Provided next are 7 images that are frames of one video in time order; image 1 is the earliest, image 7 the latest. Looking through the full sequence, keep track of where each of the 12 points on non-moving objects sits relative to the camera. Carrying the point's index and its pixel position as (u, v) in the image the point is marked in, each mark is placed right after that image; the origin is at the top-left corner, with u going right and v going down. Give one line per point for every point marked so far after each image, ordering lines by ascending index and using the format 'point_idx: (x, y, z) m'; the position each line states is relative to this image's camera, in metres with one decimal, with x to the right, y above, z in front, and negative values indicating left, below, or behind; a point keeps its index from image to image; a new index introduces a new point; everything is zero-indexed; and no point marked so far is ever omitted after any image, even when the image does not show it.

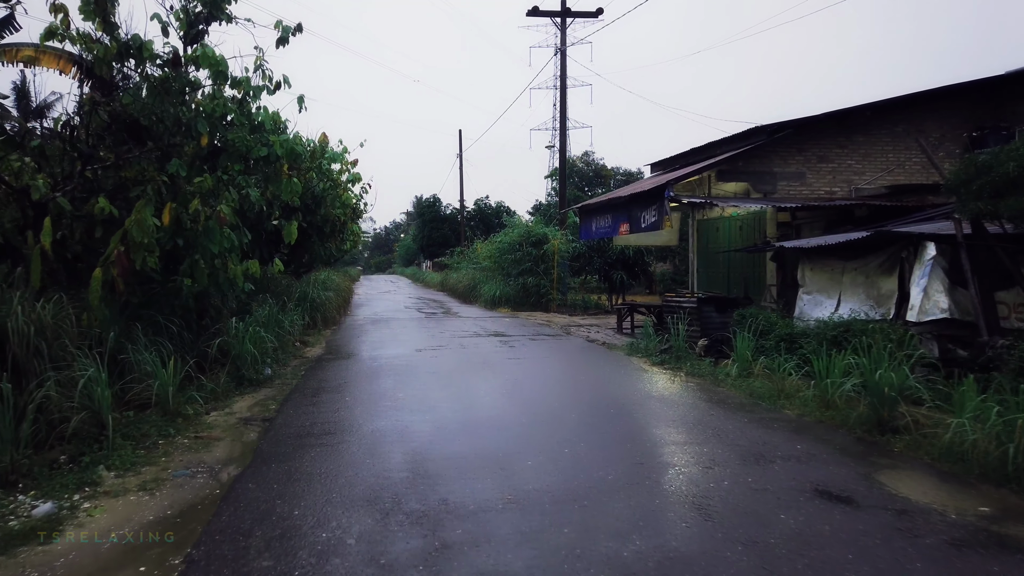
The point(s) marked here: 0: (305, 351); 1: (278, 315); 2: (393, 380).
0: (-3.2, -1.0, +11.2) m
1: (-3.7, -0.4, +11.3) m
2: (-1.4, -1.1, +8.4) m
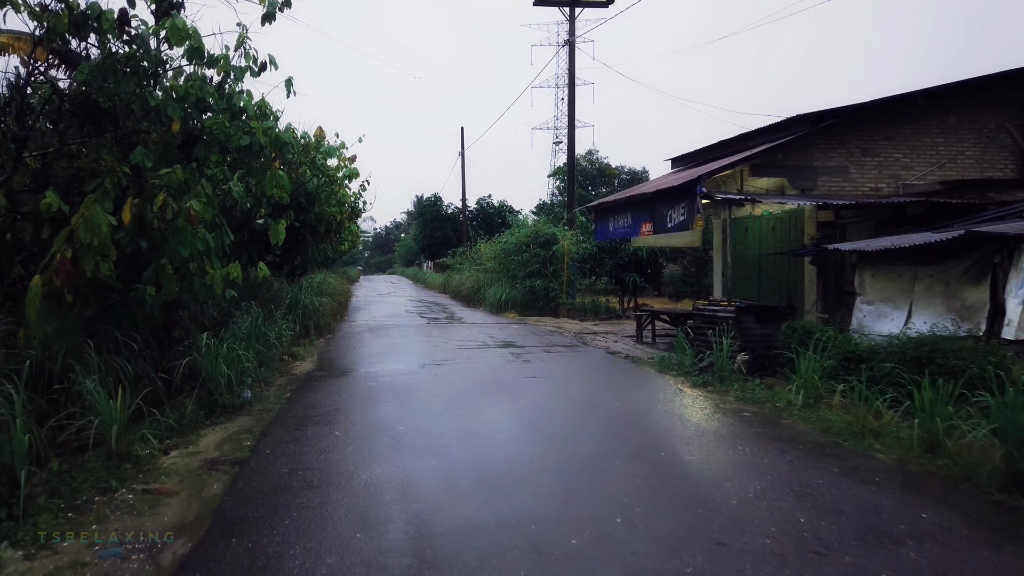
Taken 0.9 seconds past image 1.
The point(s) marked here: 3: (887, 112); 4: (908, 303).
0: (-3.0, -1.1, +10.0) m
1: (-3.4, -0.5, +10.0) m
2: (-1.2, -1.2, +7.2) m
3: (+6.3, +2.9, +12.1) m
4: (+4.4, -0.2, +8.0) m
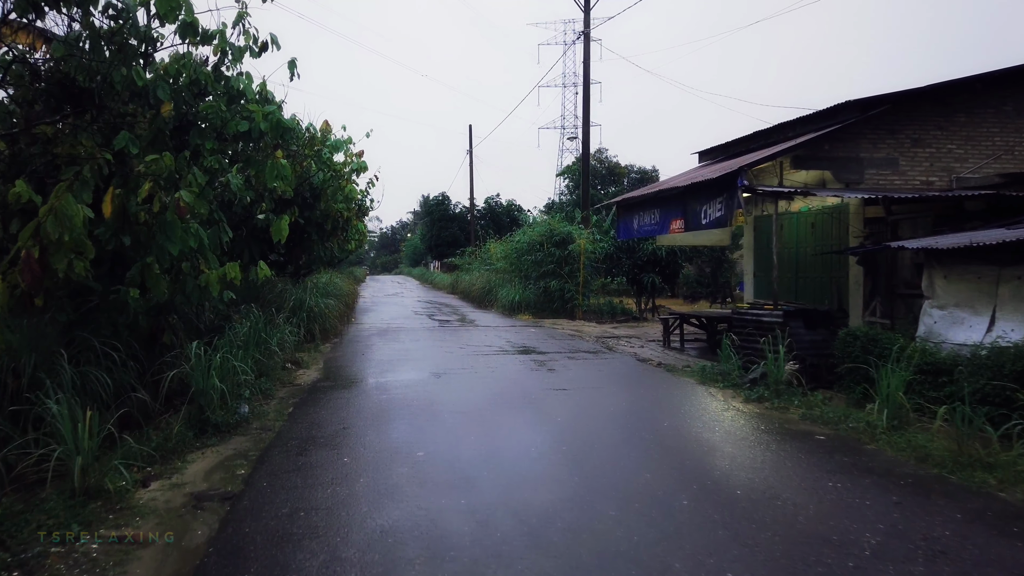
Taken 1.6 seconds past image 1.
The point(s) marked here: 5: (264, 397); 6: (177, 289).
0: (-2.7, -1.1, +9.1) m
1: (-3.1, -0.5, +9.2) m
2: (-0.9, -1.2, +6.3) m
3: (+6.6, +2.9, +11.1) m
4: (+4.7, -0.2, +7.1) m
5: (-2.6, -1.1, +7.5) m
6: (-3.6, 0.0, +7.7) m
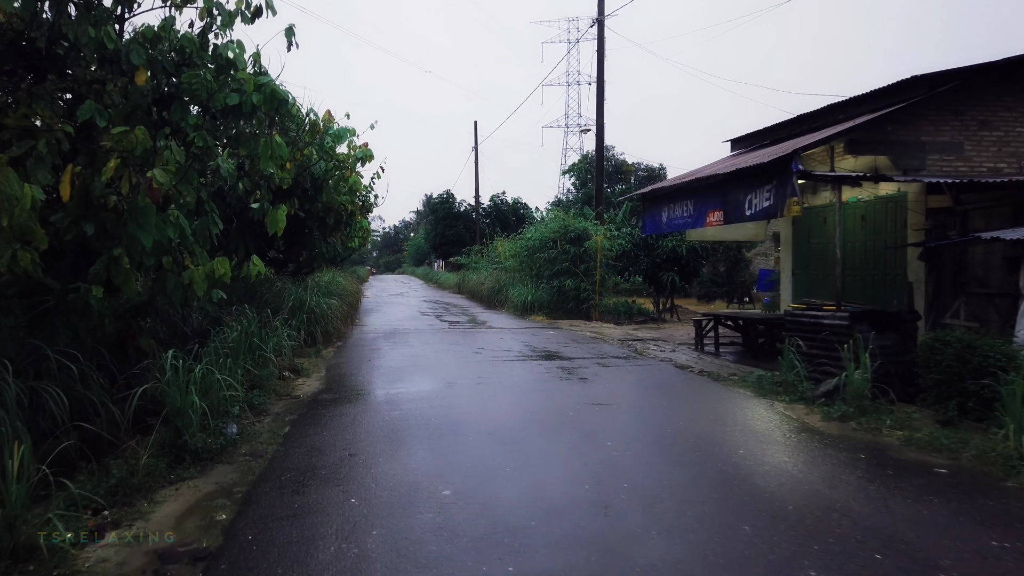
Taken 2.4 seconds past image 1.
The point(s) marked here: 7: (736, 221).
0: (-2.4, -1.1, +8.0) m
1: (-2.8, -0.5, +8.1) m
2: (-0.6, -1.2, +5.2) m
3: (+6.9, +2.9, +10.0) m
4: (+5.0, -0.2, +6.0) m
5: (-2.3, -1.1, +6.5) m
6: (-3.3, 0.0, +6.6) m
7: (+3.2, +0.9, +10.3) m
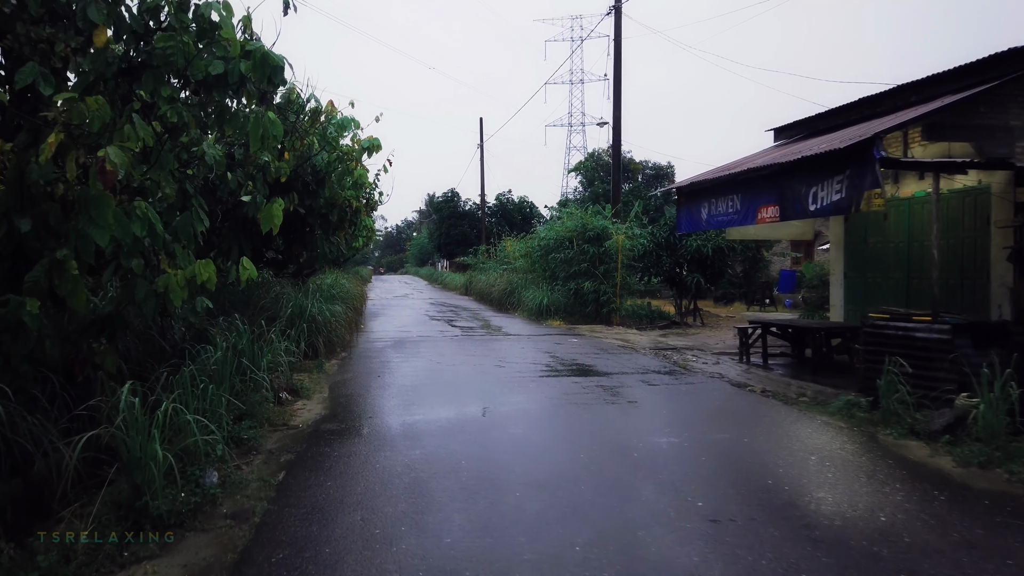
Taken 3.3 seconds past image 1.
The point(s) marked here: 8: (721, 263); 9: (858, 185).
0: (-2.1, -1.2, +6.8) m
1: (-2.5, -0.6, +6.9) m
2: (-0.3, -1.3, +4.0) m
3: (+7.3, +2.9, +8.8) m
4: (+5.3, -0.2, +4.7) m
5: (-1.9, -1.2, +5.2) m
6: (-2.9, -0.1, +5.4) m
7: (+3.6, +0.9, +9.0) m
8: (+5.5, +0.7, +18.9) m
9: (+3.7, +1.1, +7.7) m
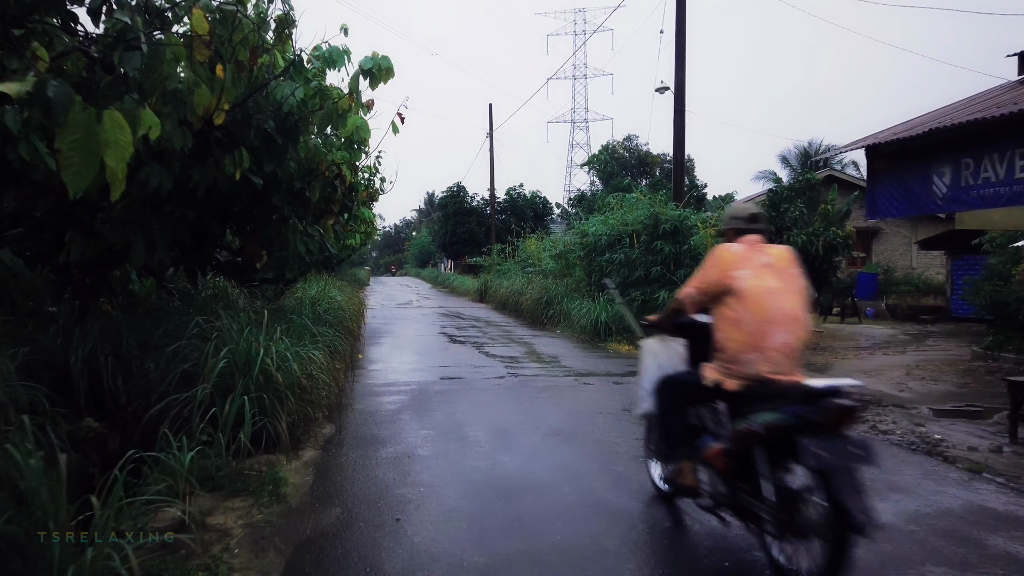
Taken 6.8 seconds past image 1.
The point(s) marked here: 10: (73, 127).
0: (-1.1, -1.4, +2.1) m
1: (-1.5, -0.8, +2.2) m
2: (+0.7, -1.5, -0.6) m
3: (+8.2, +2.7, +4.2) m
4: (+6.3, -0.4, +0.1) m
5: (-1.0, -1.4, +0.6) m
6: (-2.0, -0.3, +0.8) m
7: (+4.5, +0.7, +4.4) m
8: (+6.4, +0.5, +14.3) m
9: (+4.7, +0.9, +3.1) m
10: (-1.5, +0.5, +2.5) m
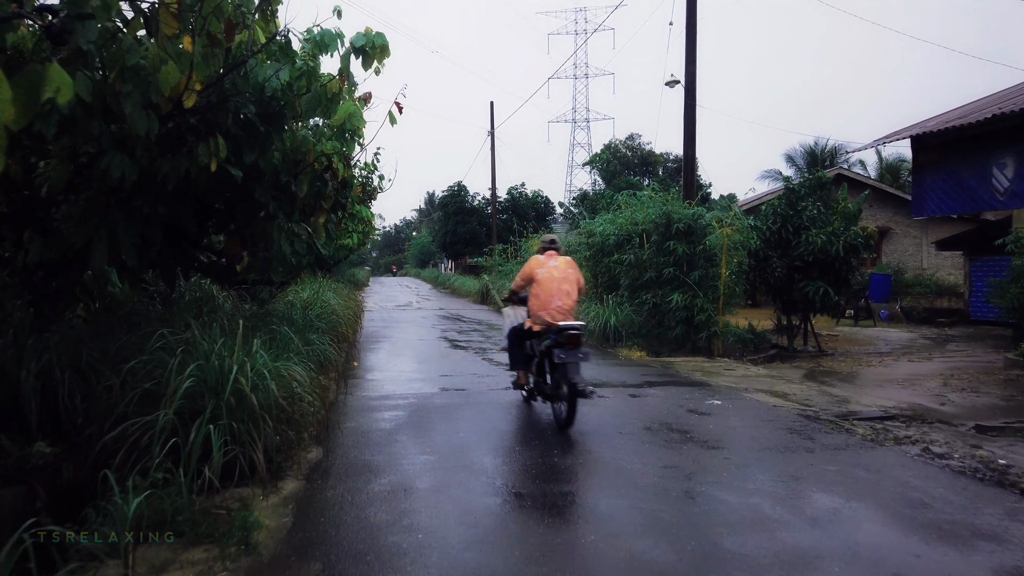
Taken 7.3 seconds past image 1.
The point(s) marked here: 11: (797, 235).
0: (-1.0, -1.4, +1.4) m
1: (-1.4, -0.9, +1.5) m
2: (+0.8, -1.5, -1.4) m
3: (+8.3, +2.6, +3.5) m
4: (+6.4, -0.5, -0.6) m
5: (-0.9, -1.5, -0.1) m
6: (-1.9, -0.3, 0.0) m
7: (+4.6, +0.6, +3.7) m
8: (+6.5, +0.4, +13.6) m
9: (+4.8, +0.8, +2.4) m
10: (-1.4, +0.5, +1.8) m
11: (+5.4, +1.0, +13.5) m
